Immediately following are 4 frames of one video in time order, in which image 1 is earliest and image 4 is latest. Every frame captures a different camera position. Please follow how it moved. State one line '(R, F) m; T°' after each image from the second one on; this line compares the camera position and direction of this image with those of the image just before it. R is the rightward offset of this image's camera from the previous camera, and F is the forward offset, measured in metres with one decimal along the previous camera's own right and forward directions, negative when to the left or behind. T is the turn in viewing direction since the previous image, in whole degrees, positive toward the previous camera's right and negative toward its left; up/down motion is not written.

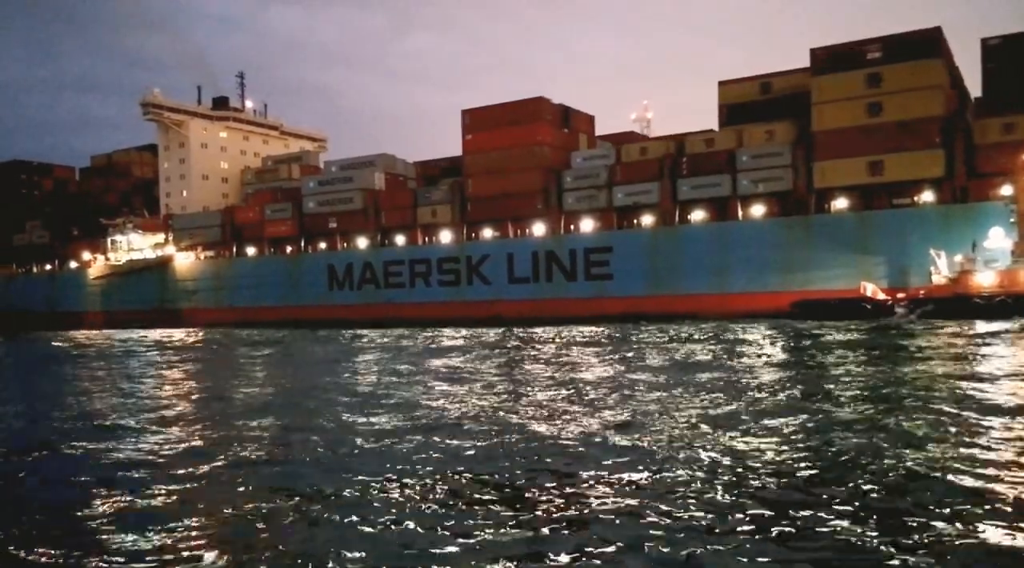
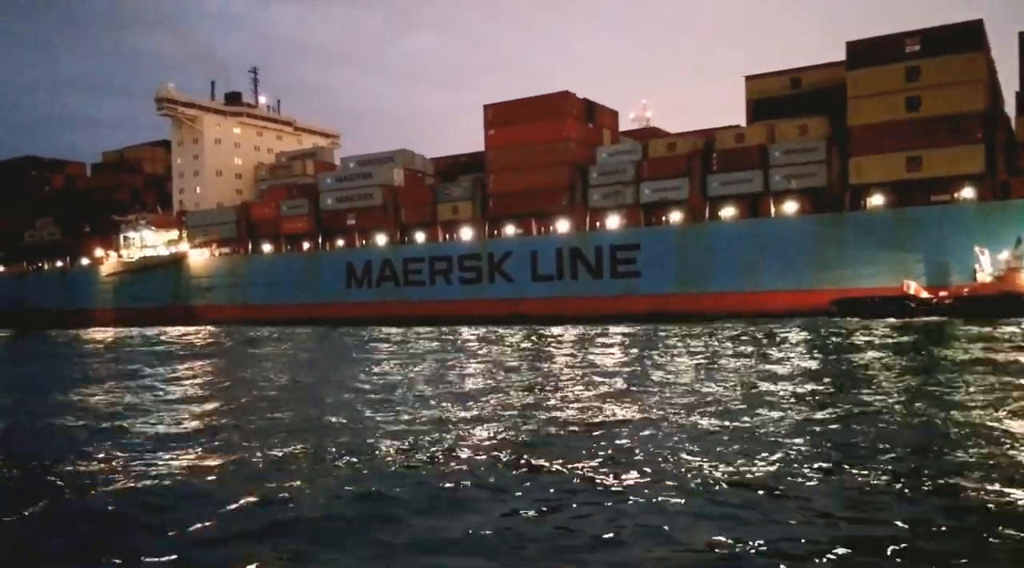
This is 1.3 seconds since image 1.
(-0.8, +0.4) m; 0°
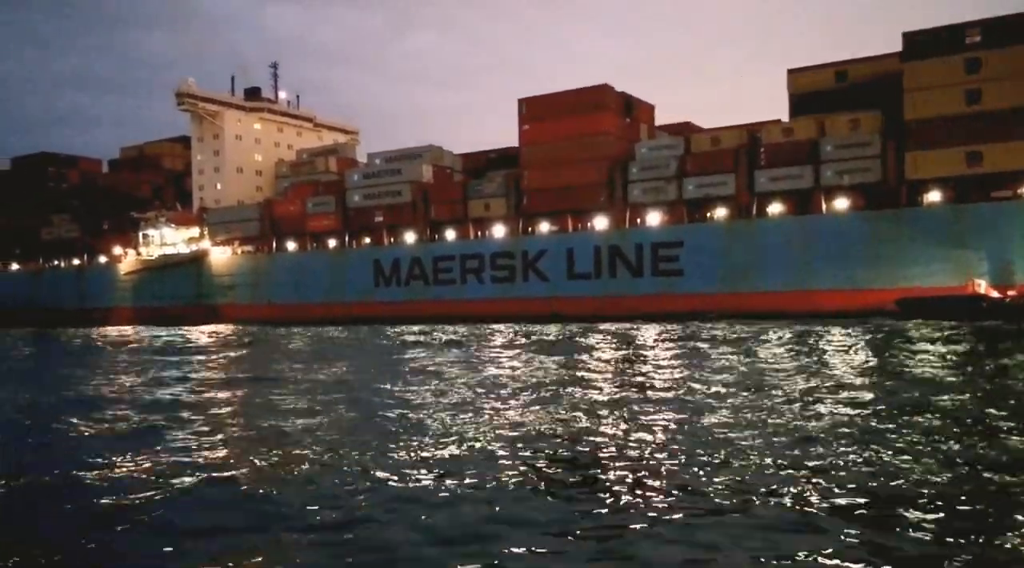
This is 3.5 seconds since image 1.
(-1.2, +0.7) m; 0°
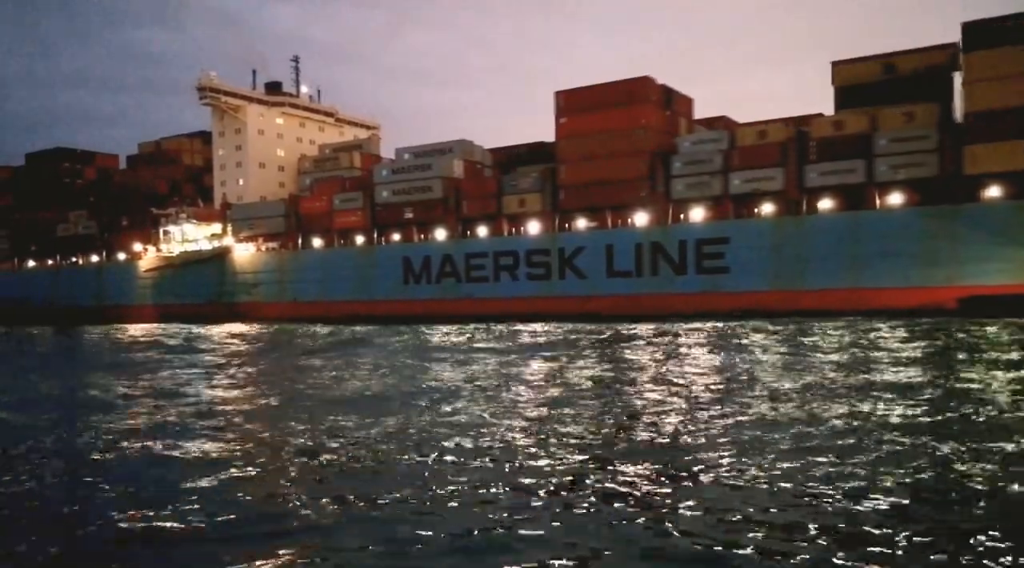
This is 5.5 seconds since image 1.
(-1.2, +0.6) m; 0°
